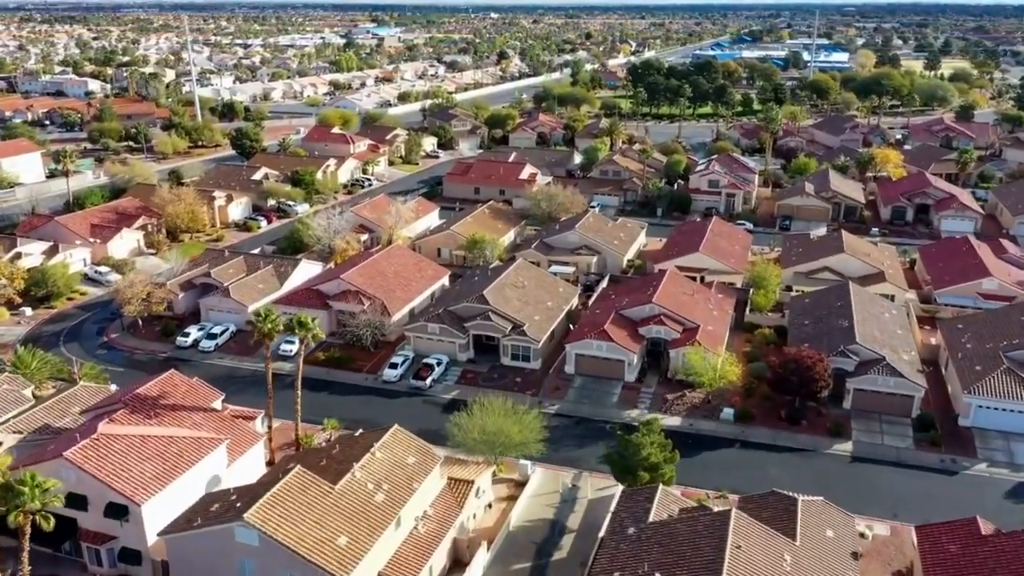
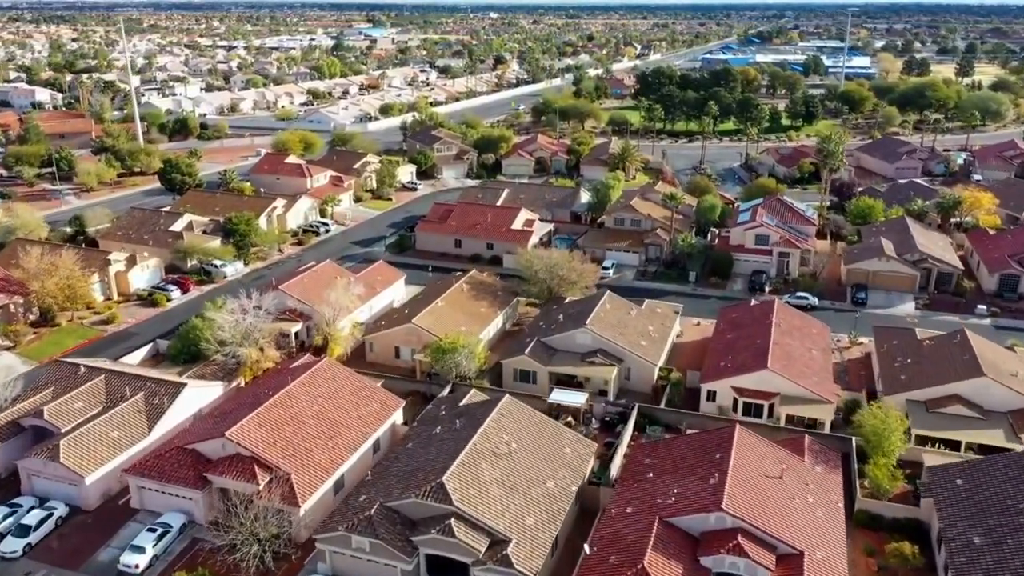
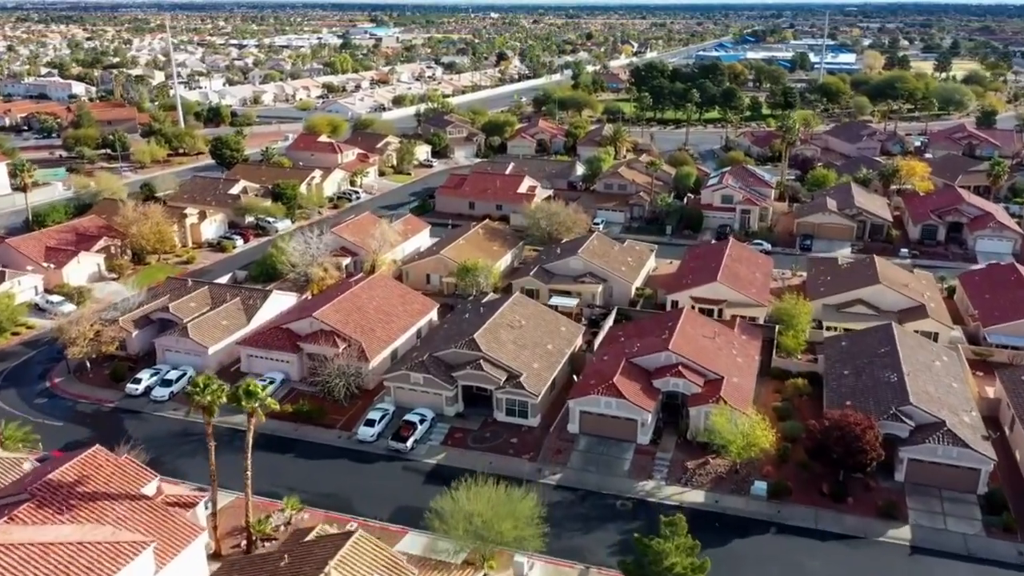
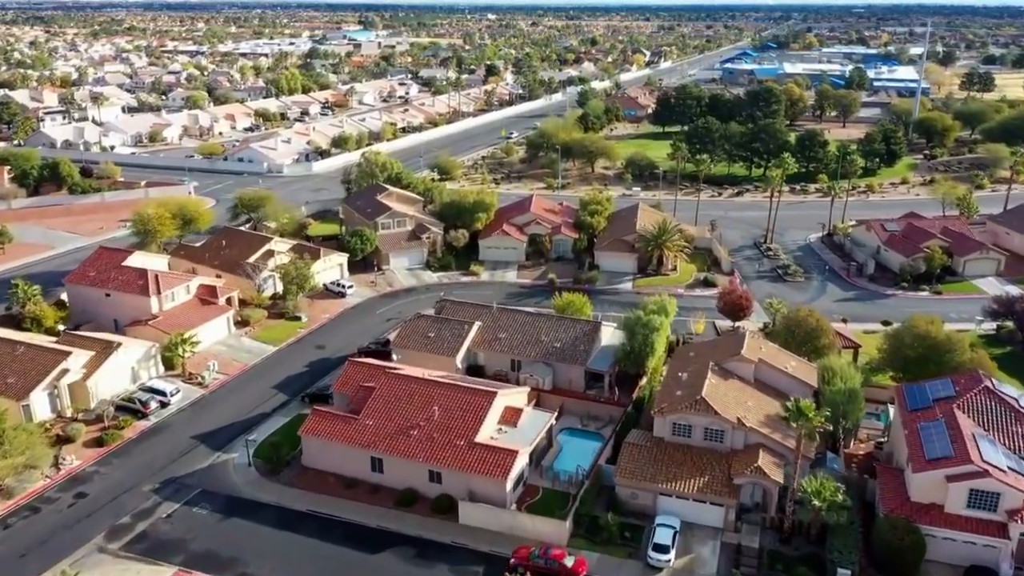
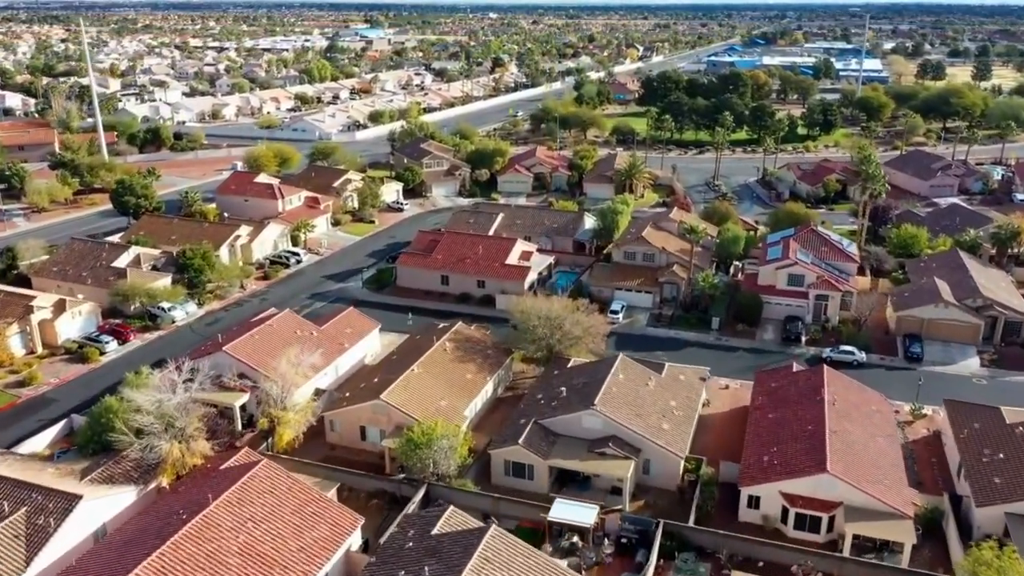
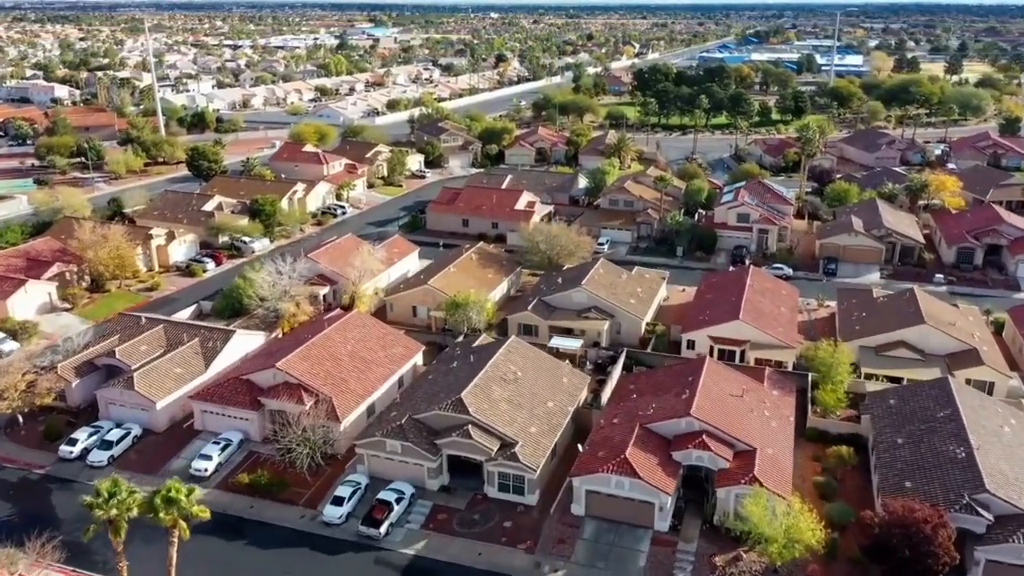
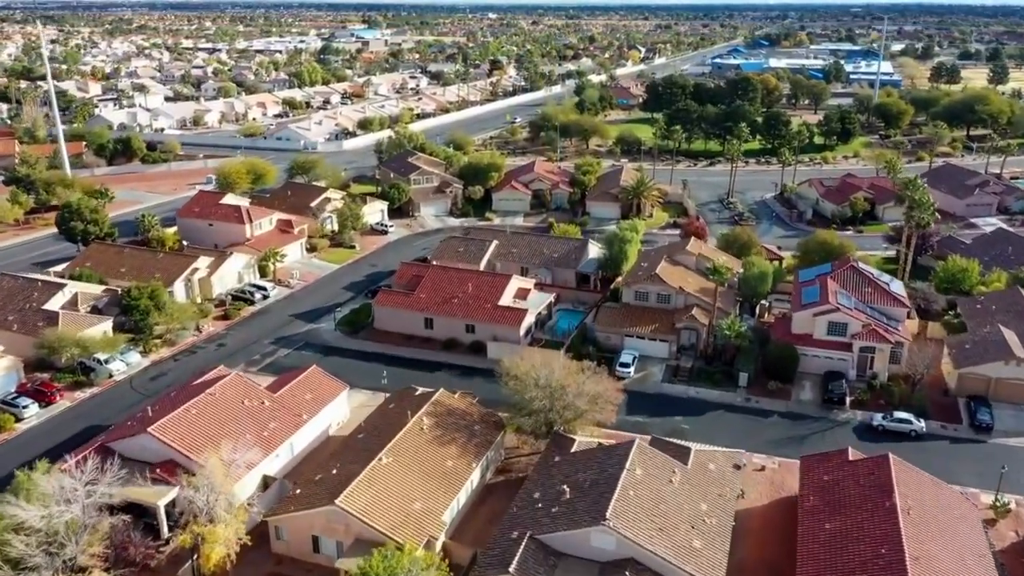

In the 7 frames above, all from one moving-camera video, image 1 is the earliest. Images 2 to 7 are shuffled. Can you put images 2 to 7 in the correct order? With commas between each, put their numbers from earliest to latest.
3, 6, 2, 5, 7, 4
